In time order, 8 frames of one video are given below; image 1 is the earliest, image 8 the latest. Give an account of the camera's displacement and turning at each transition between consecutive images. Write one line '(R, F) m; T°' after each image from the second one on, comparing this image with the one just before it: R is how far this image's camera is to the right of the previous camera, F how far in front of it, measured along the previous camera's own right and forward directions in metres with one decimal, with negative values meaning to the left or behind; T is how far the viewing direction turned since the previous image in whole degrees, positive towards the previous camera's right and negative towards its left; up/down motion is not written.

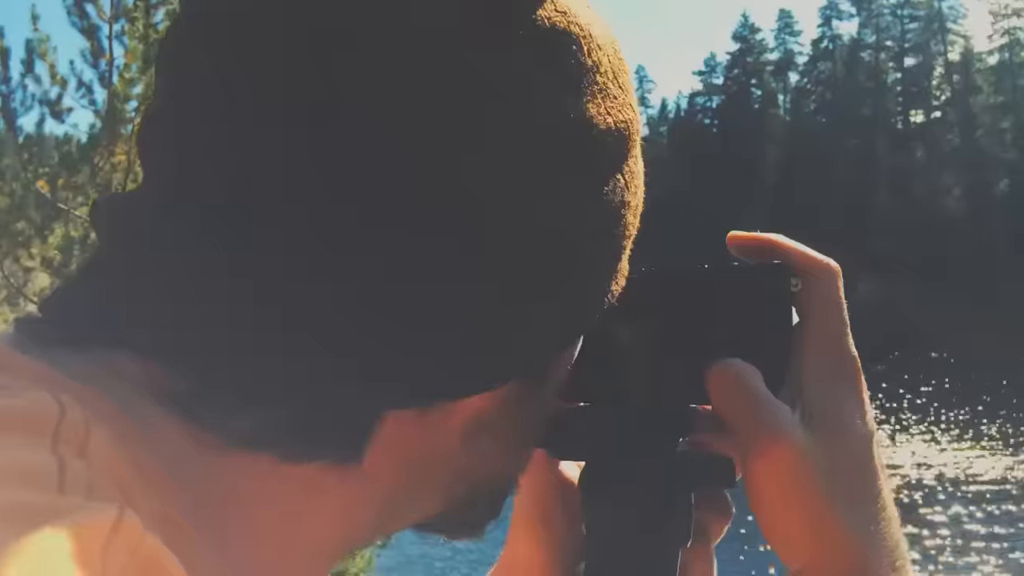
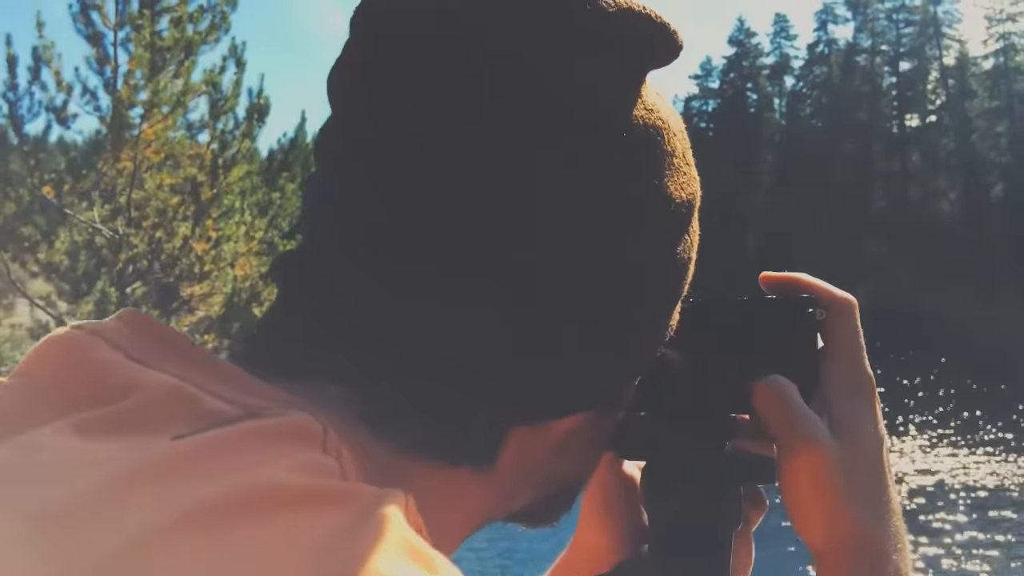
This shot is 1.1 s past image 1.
(0.0, -0.1) m; 0°
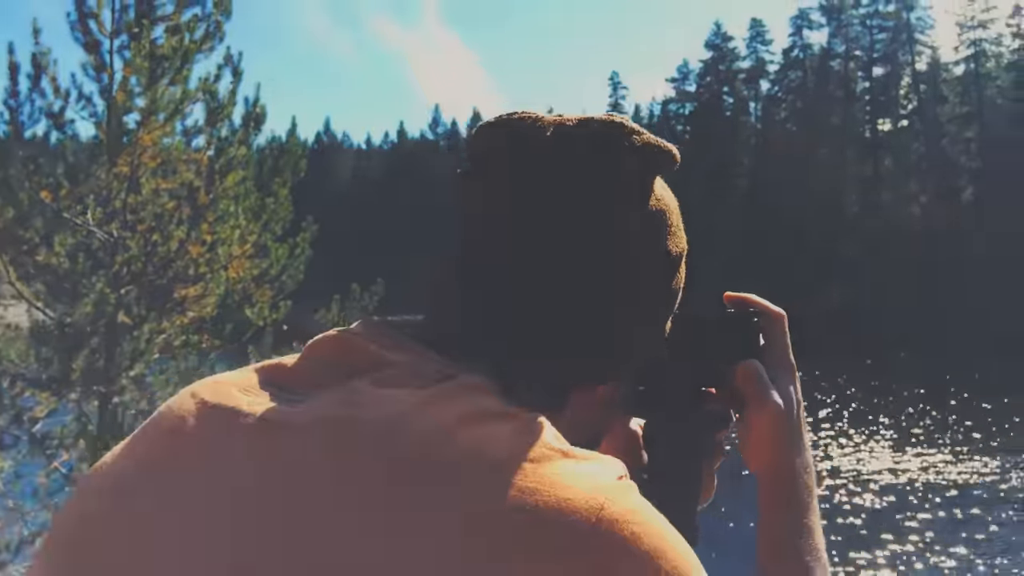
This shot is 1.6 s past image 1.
(-0.1, -0.3) m; +2°
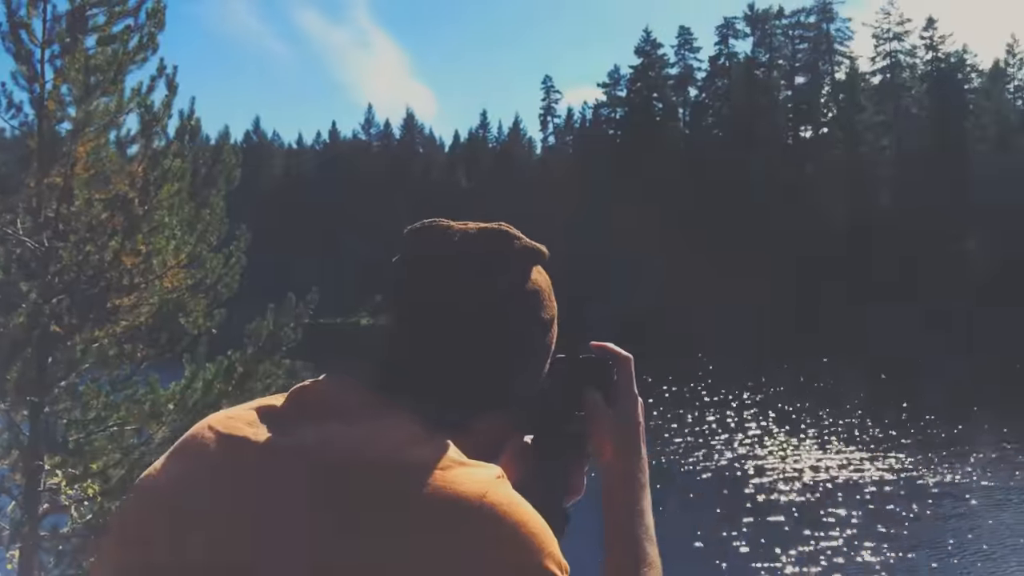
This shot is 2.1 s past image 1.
(0.0, -0.3) m; +5°
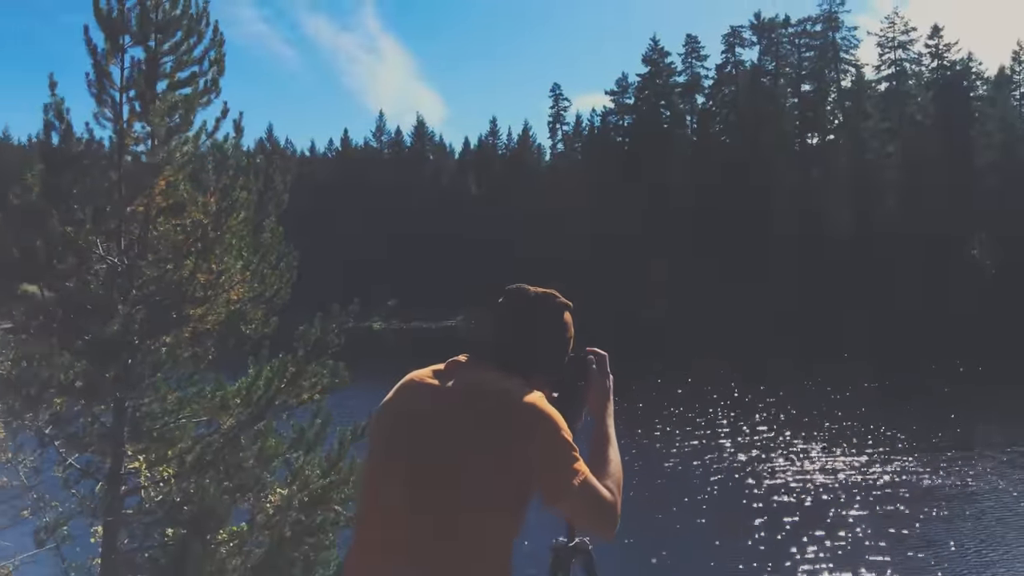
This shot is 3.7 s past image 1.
(-0.1, -1.1) m; -1°
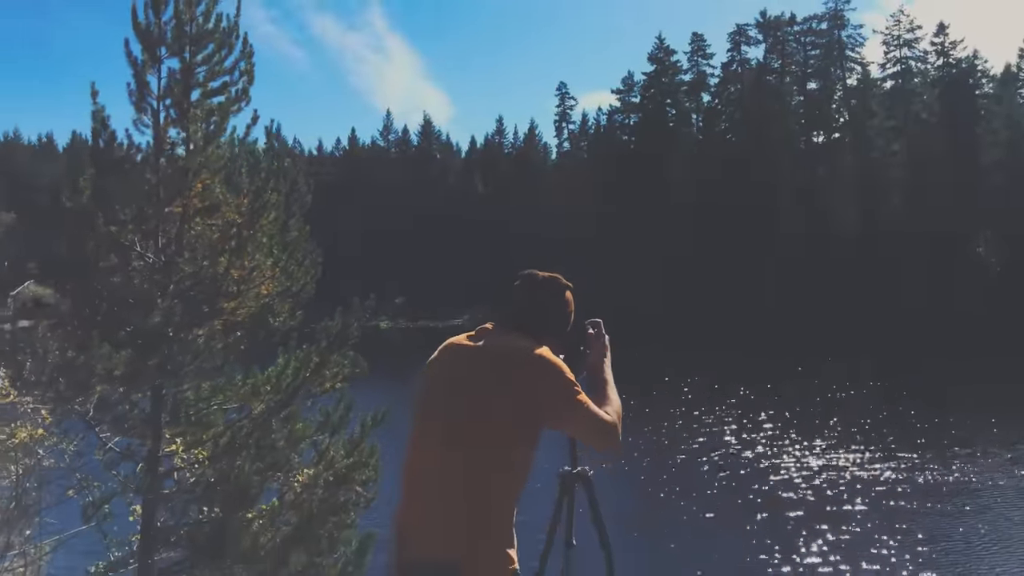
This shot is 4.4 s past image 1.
(0.0, -0.6) m; 0°
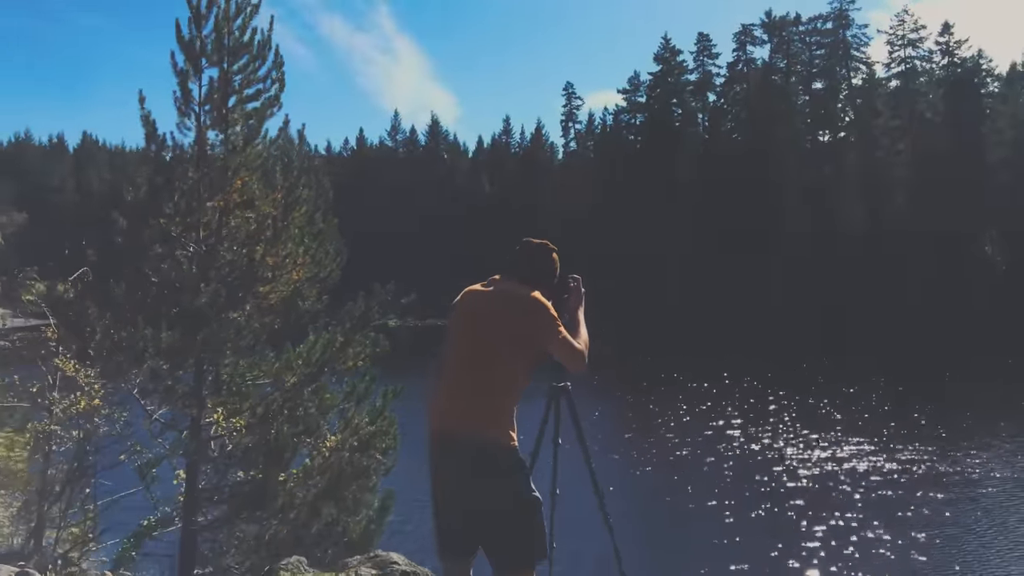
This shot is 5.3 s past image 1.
(0.0, -1.0) m; -1°
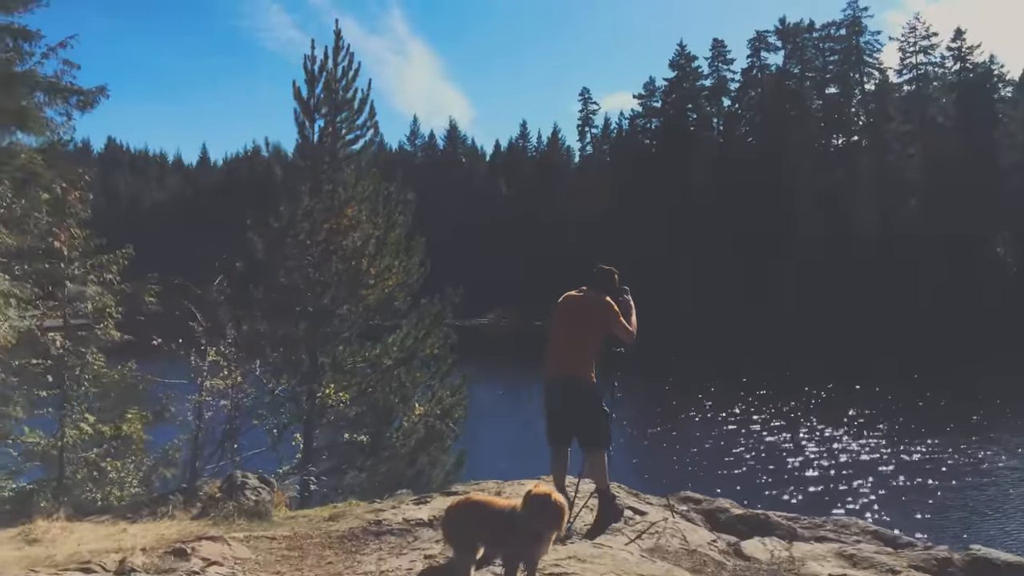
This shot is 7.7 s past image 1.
(-0.5, -2.7) m; -1°
